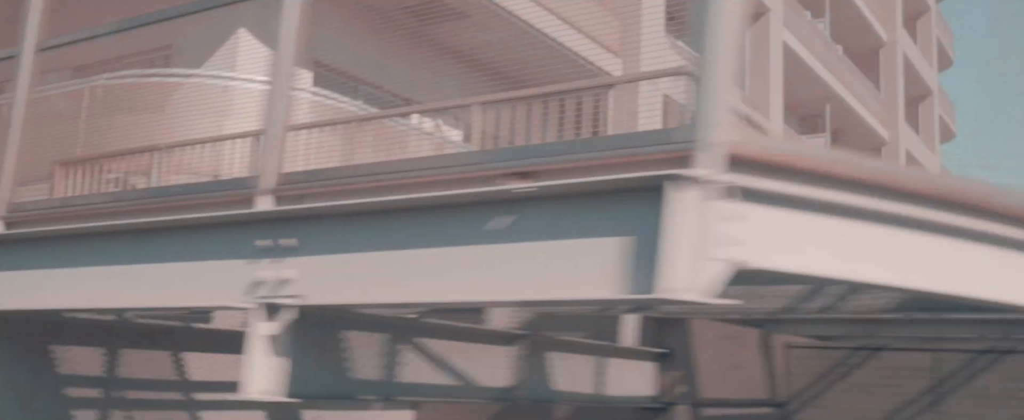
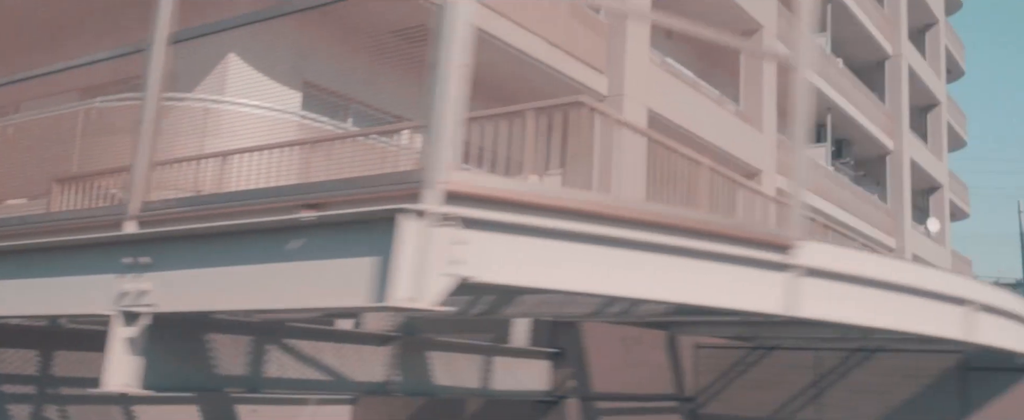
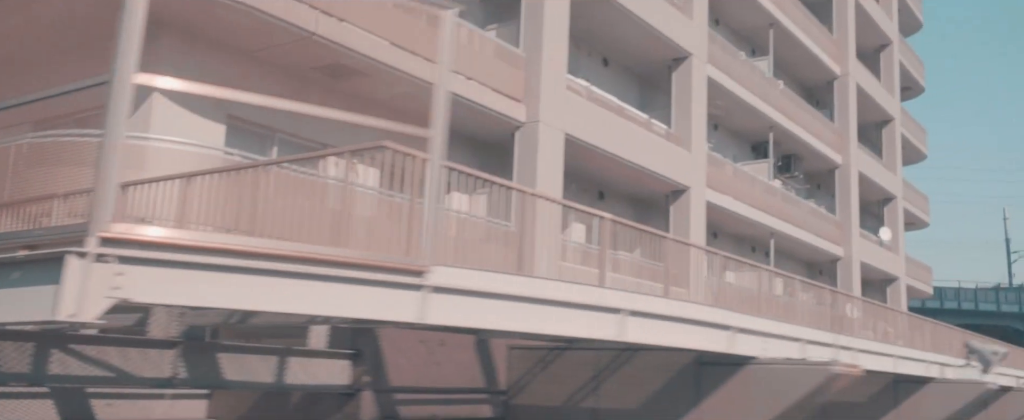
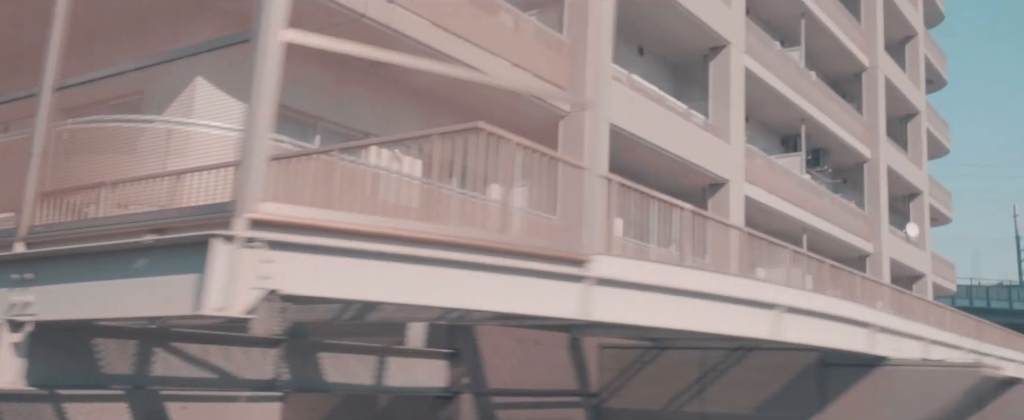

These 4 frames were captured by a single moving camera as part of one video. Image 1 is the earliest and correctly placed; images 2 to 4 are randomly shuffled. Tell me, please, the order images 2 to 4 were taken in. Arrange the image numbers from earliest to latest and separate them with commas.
2, 4, 3
